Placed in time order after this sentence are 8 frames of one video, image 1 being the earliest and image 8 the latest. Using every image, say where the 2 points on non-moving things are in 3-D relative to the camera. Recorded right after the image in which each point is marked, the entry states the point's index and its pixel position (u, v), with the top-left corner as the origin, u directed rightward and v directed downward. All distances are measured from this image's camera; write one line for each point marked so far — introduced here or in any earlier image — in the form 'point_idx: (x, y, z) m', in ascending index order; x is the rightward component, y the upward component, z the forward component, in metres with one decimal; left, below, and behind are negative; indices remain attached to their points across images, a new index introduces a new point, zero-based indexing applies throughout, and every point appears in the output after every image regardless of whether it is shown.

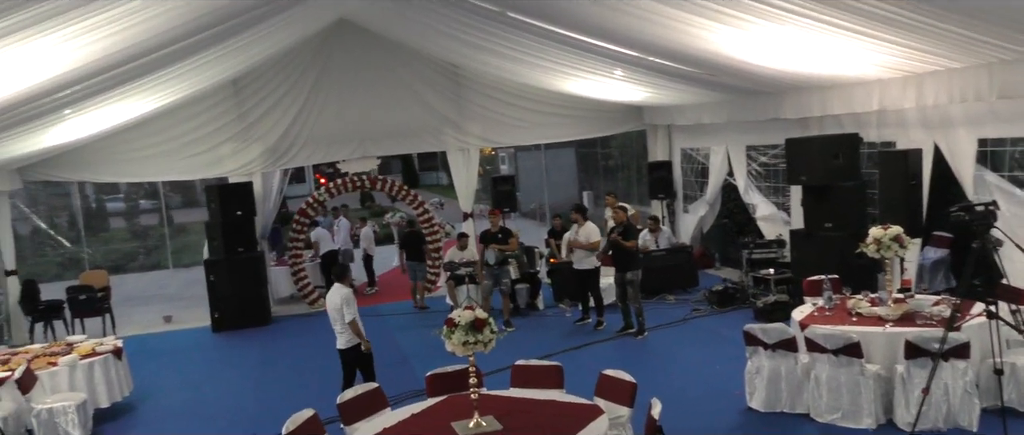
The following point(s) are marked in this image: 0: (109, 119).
0: (-5.2, +1.3, +11.1) m
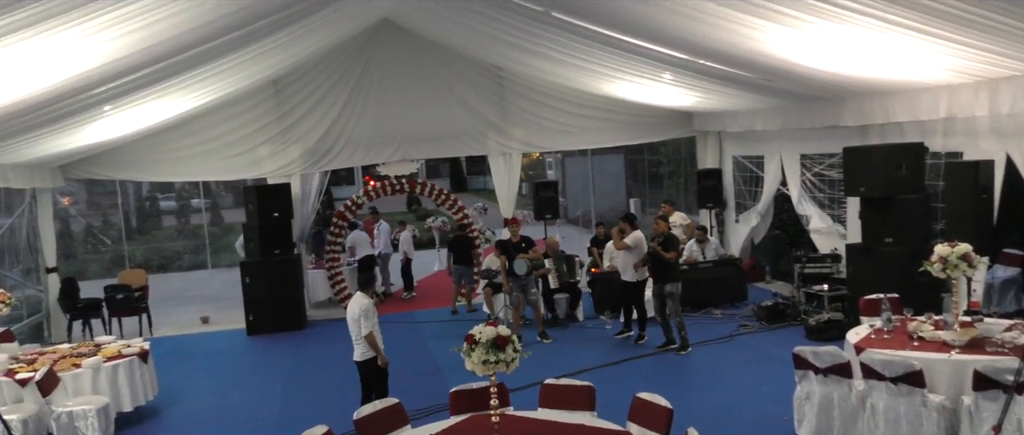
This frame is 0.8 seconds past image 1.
0: (-4.7, +1.3, +11.0) m
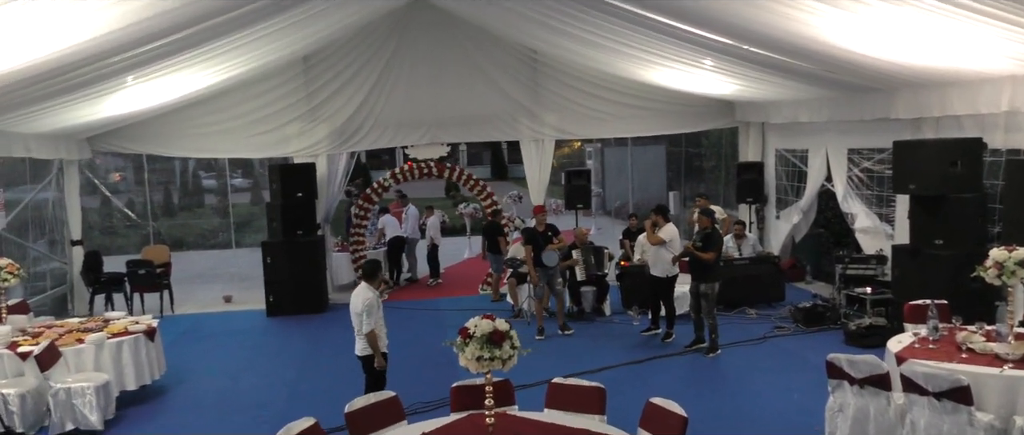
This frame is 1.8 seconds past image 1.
0: (-4.3, +1.7, +10.8) m
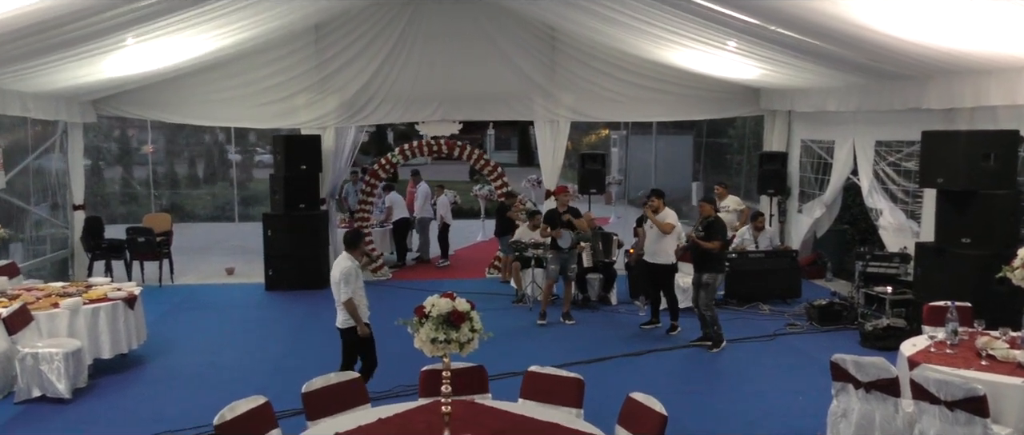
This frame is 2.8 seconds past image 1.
0: (-4.1, +2.1, +10.5) m
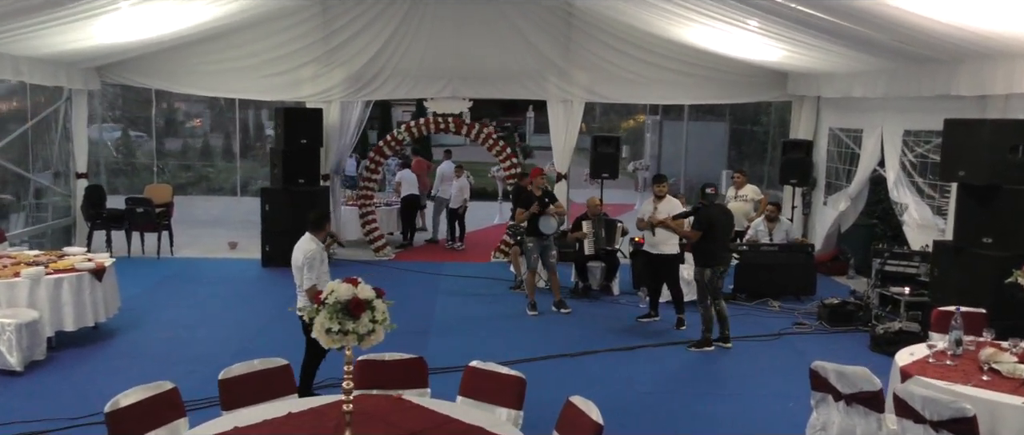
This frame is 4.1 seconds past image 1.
0: (-4.1, +2.4, +10.2) m
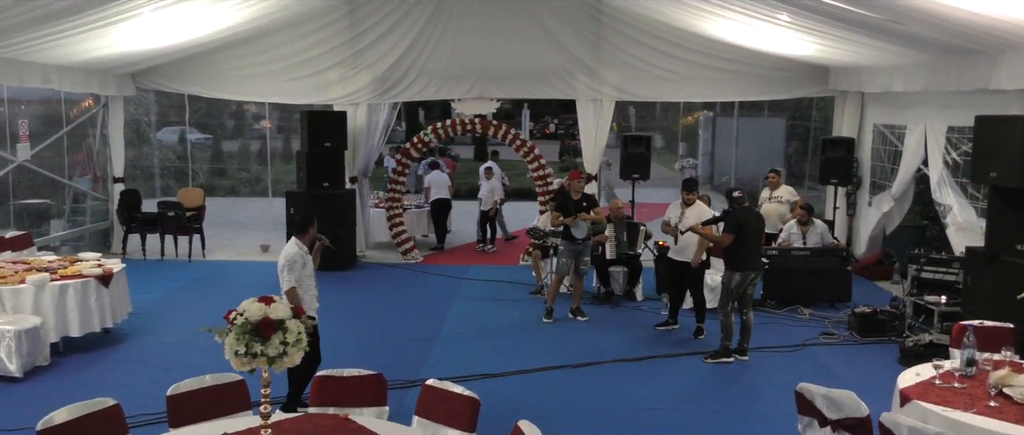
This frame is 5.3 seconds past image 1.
0: (-3.8, +2.4, +10.3) m
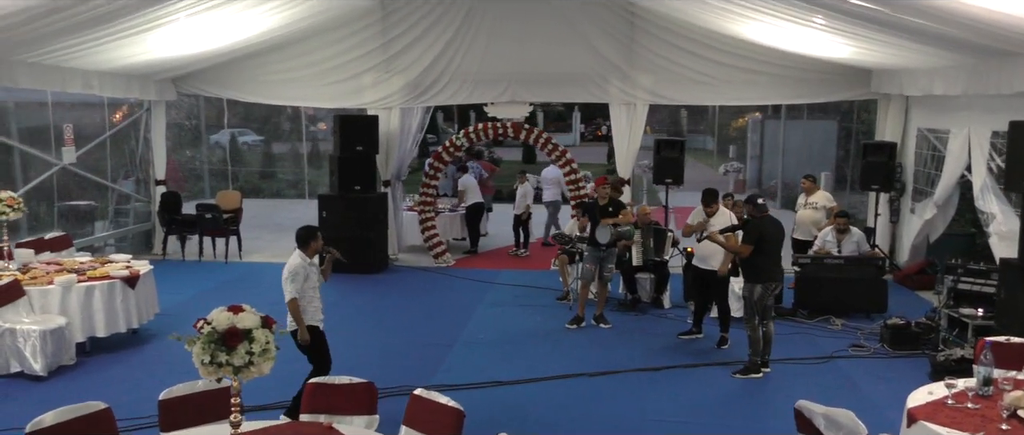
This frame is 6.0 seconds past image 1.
0: (-3.5, +2.3, +10.5) m
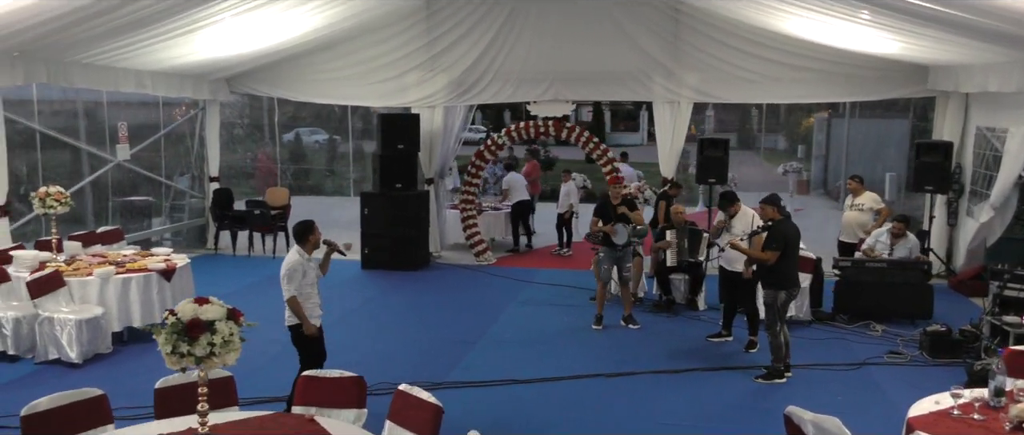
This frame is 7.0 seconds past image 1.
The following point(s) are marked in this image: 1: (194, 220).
0: (-3.0, +2.4, +10.7) m
1: (-4.9, 0.0, +13.0) m
